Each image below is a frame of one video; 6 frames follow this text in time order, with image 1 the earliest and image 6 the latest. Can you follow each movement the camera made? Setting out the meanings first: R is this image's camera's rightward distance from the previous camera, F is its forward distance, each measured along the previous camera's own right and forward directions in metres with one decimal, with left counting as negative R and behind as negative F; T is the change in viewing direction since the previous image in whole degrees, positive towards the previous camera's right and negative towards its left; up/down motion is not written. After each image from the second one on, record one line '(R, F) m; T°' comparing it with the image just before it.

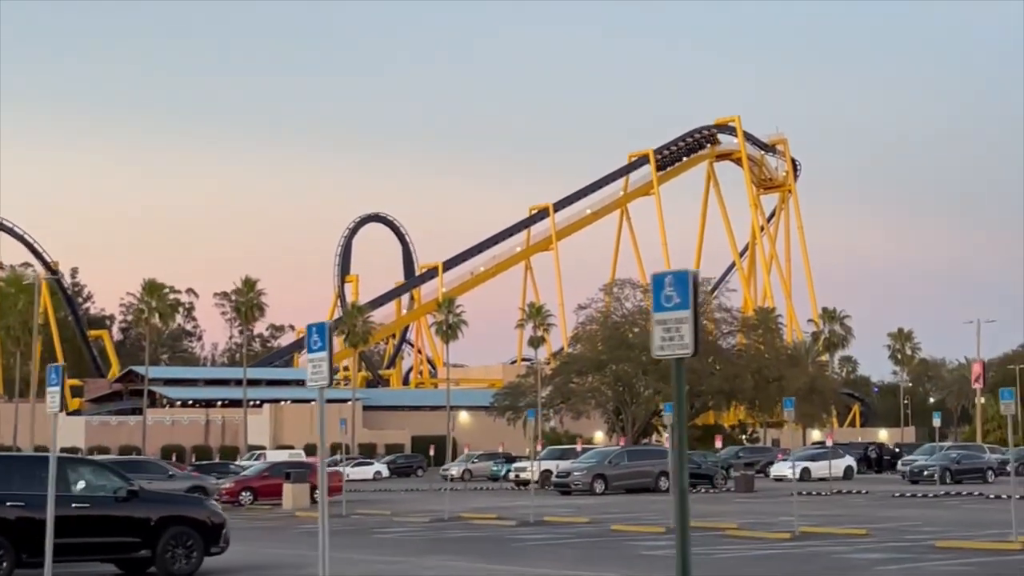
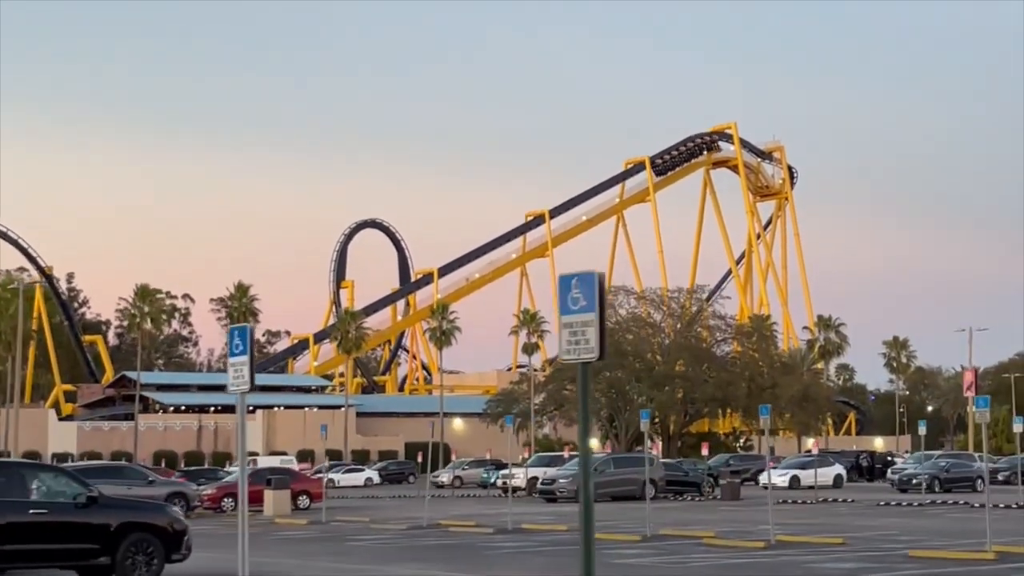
(+0.3, +0.1) m; 0°
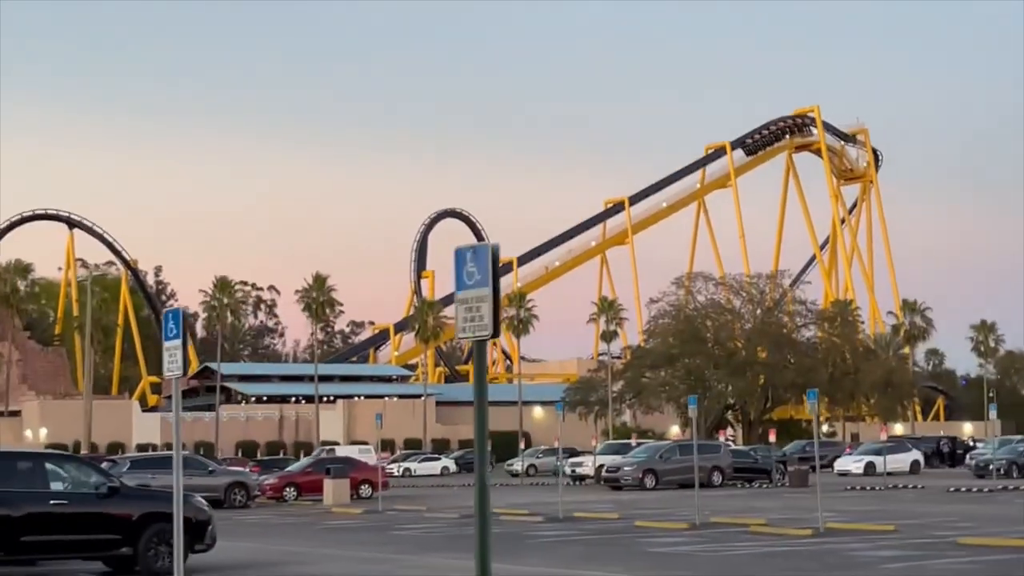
(+0.6, +0.3) m; -4°
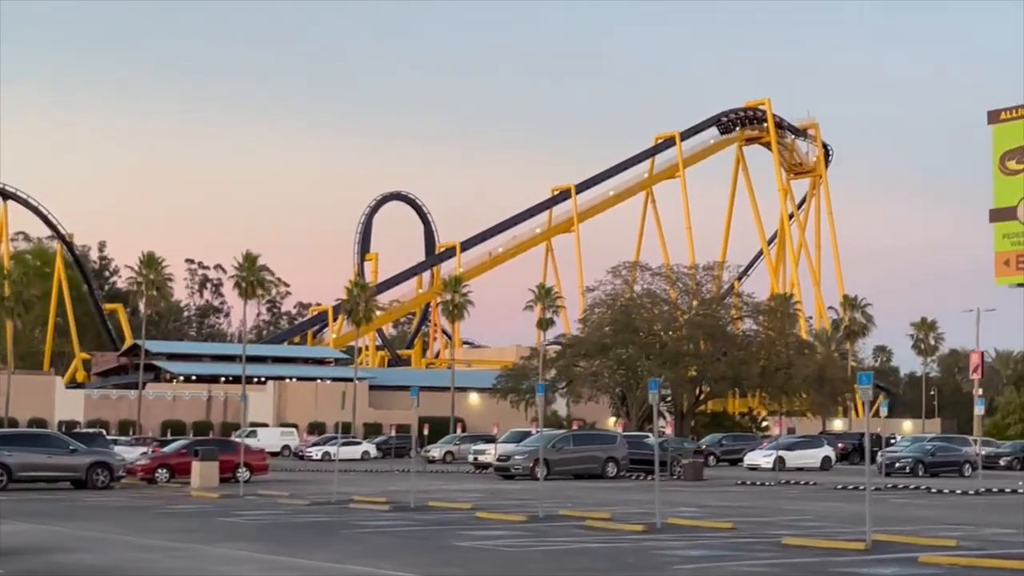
(+1.6, +0.9) m; +1°
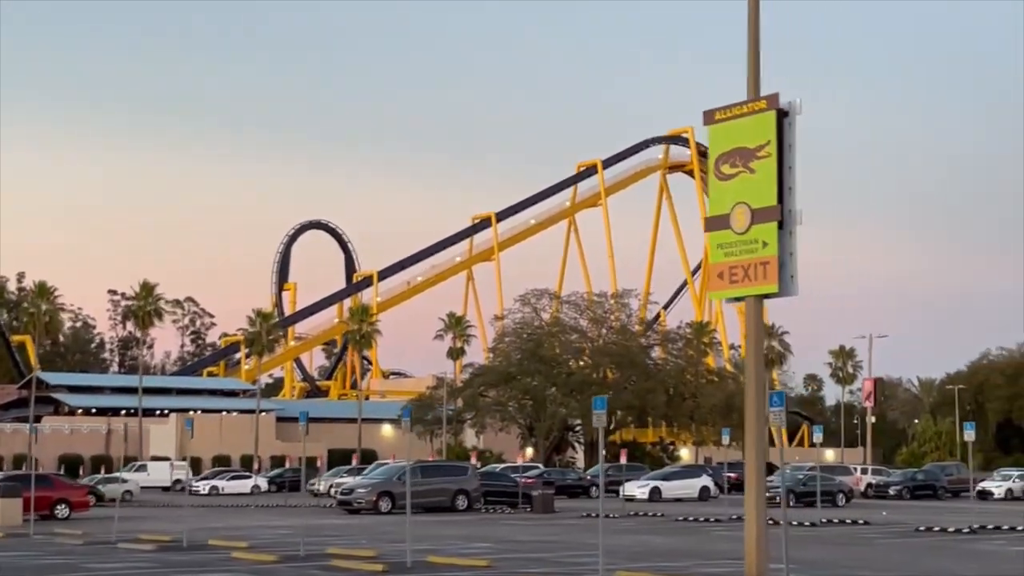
(+2.4, +1.2) m; +2°
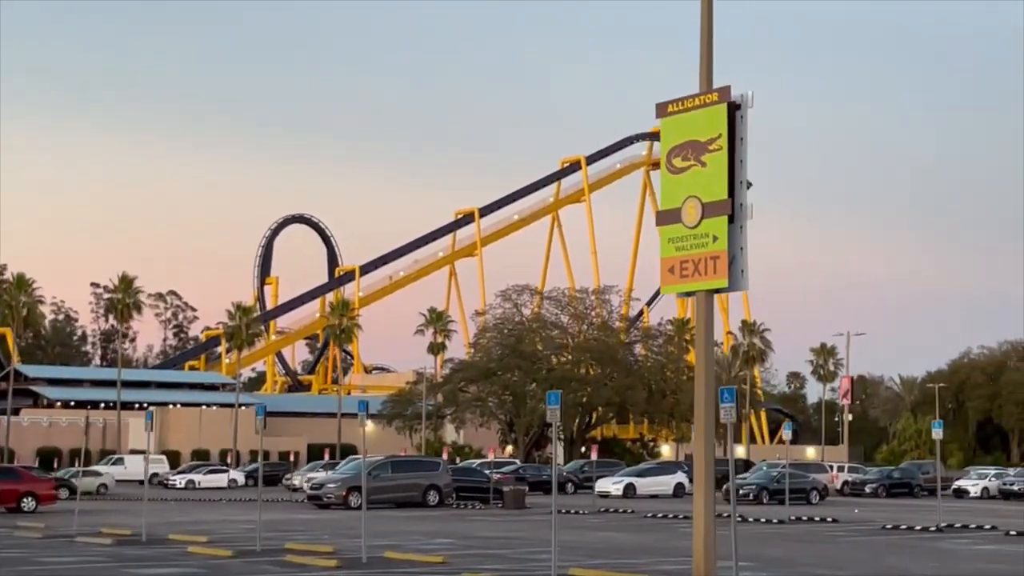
(+0.3, +0.1) m; +1°
